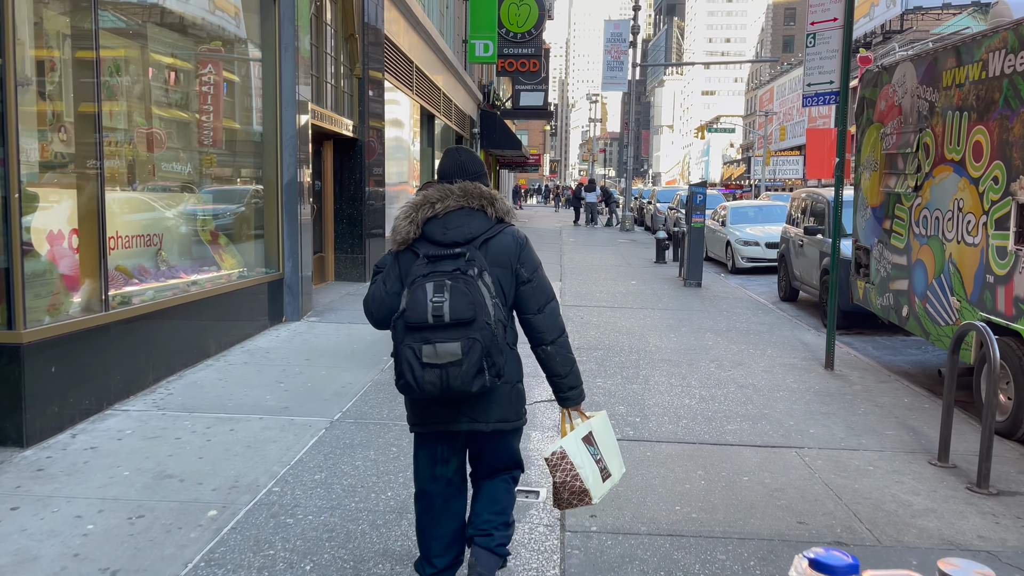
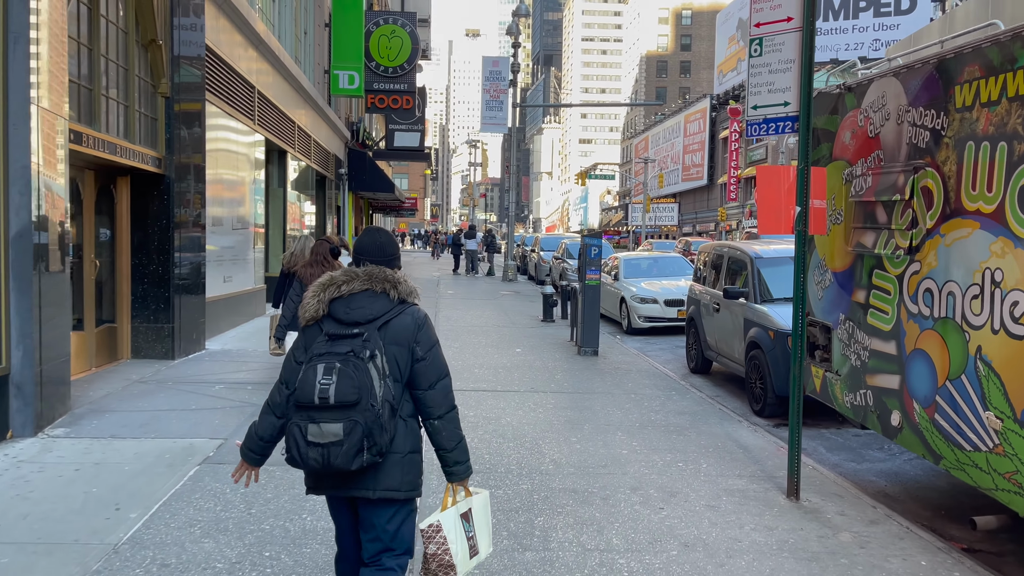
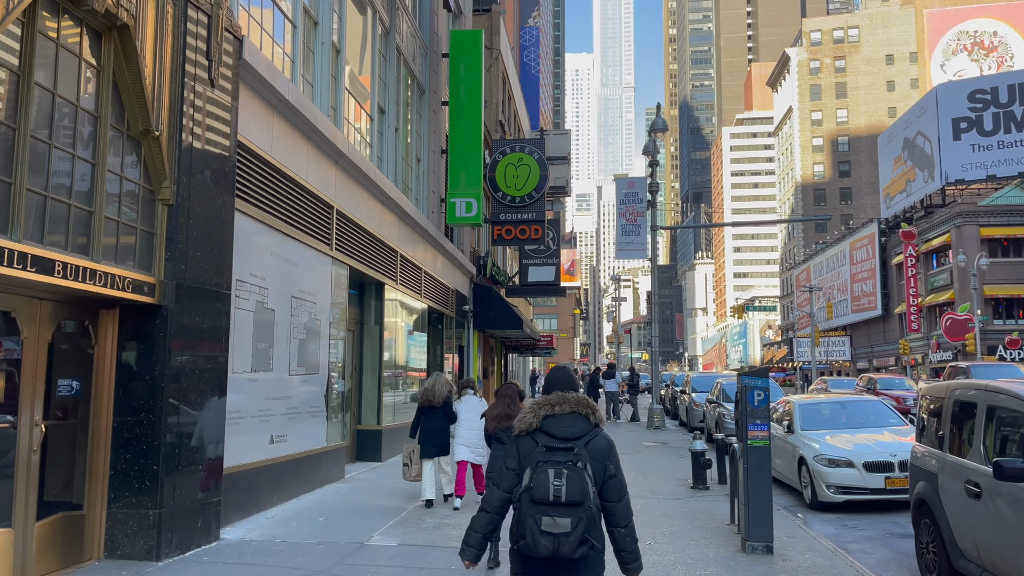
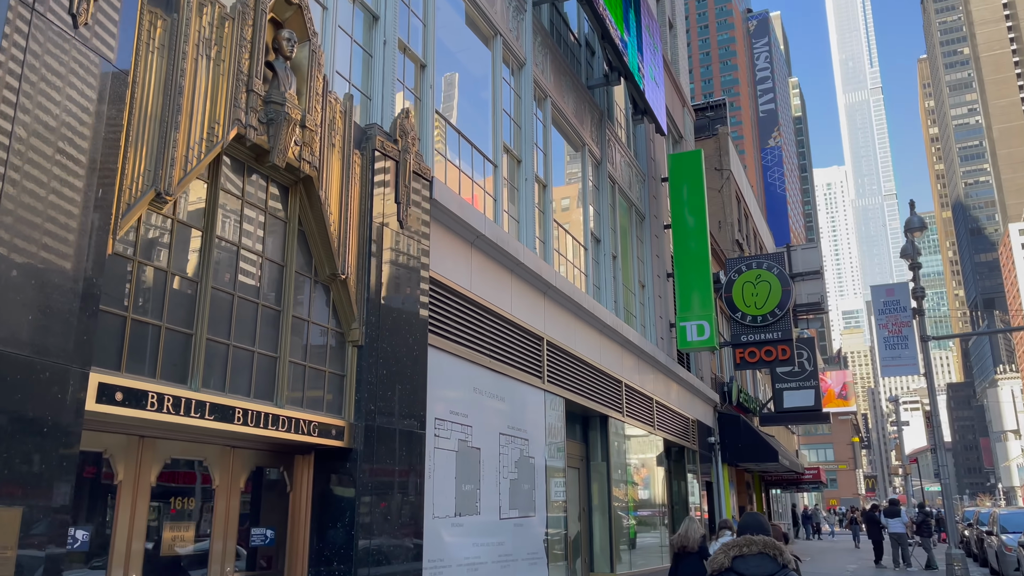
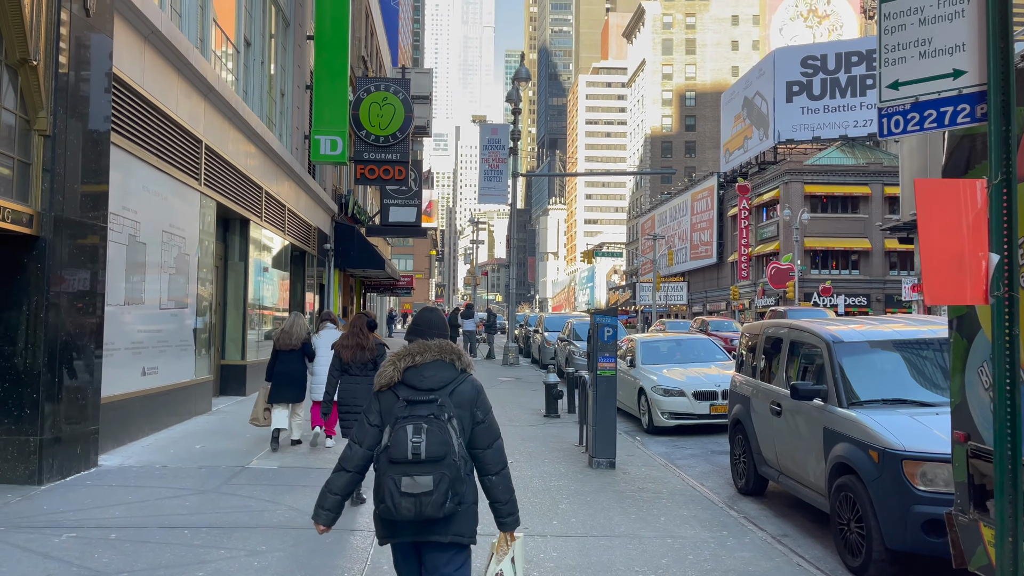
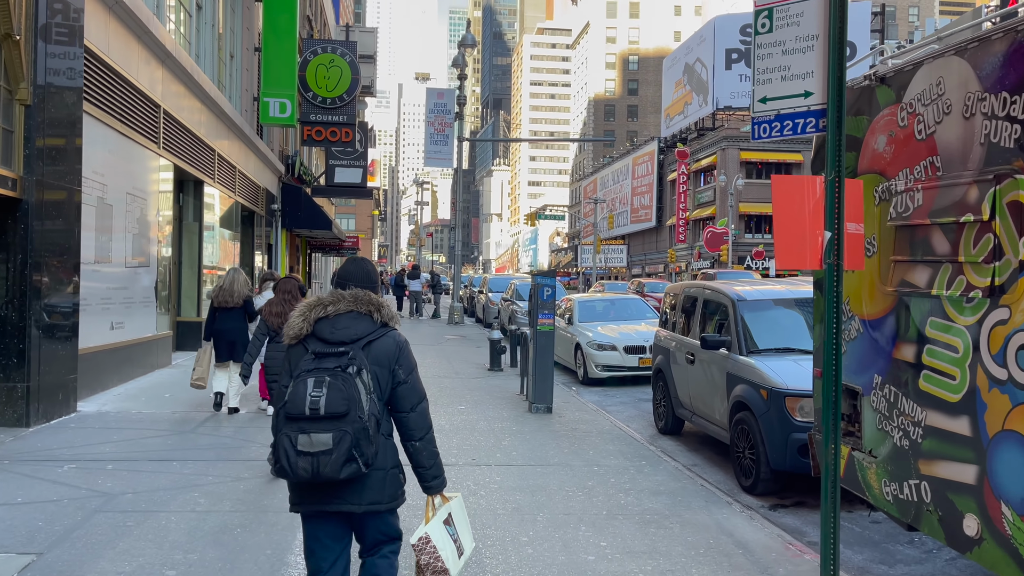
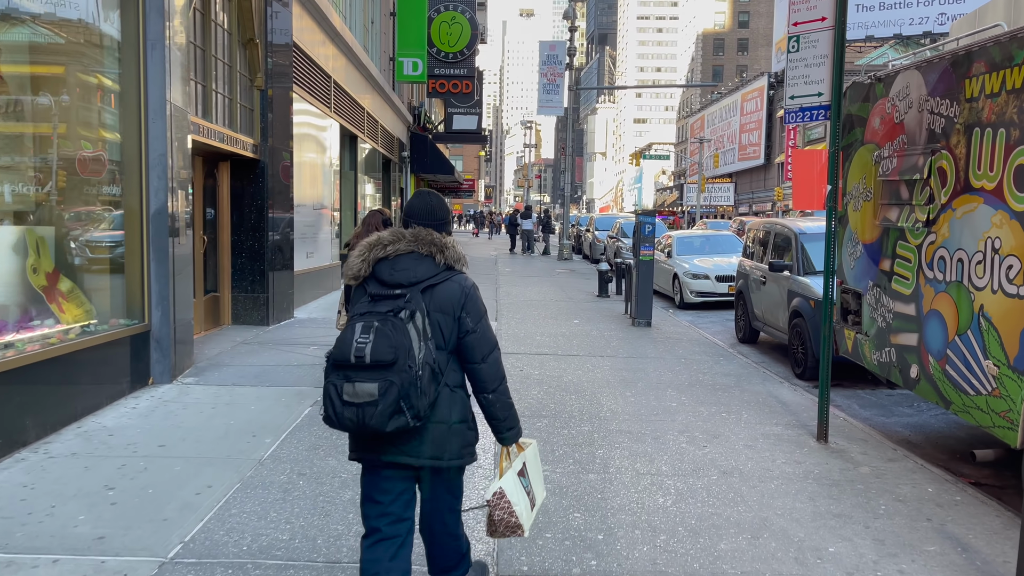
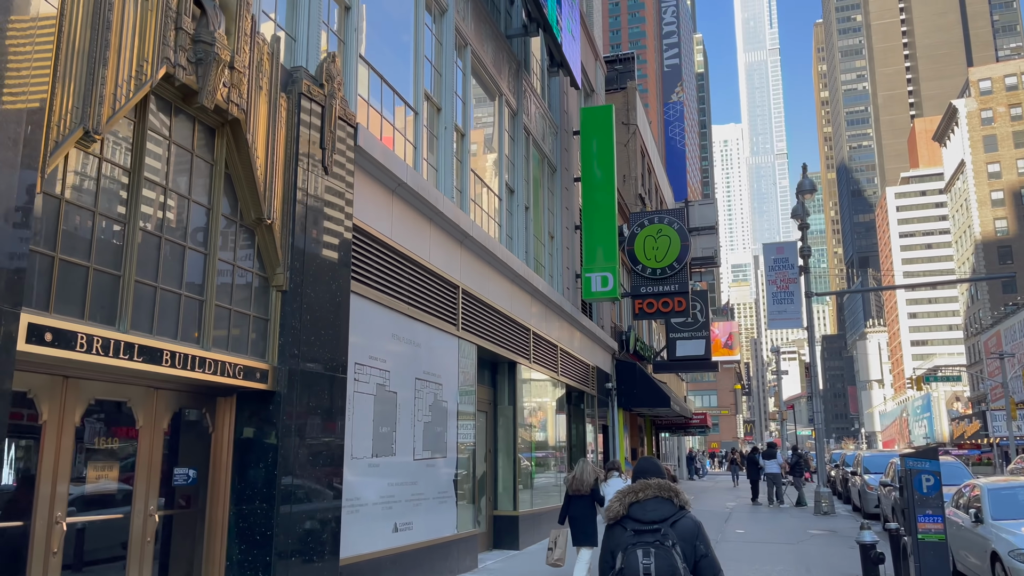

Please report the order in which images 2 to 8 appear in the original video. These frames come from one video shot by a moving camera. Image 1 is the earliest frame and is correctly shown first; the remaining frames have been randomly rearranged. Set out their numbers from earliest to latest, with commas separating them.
7, 2, 6, 5, 3, 8, 4
